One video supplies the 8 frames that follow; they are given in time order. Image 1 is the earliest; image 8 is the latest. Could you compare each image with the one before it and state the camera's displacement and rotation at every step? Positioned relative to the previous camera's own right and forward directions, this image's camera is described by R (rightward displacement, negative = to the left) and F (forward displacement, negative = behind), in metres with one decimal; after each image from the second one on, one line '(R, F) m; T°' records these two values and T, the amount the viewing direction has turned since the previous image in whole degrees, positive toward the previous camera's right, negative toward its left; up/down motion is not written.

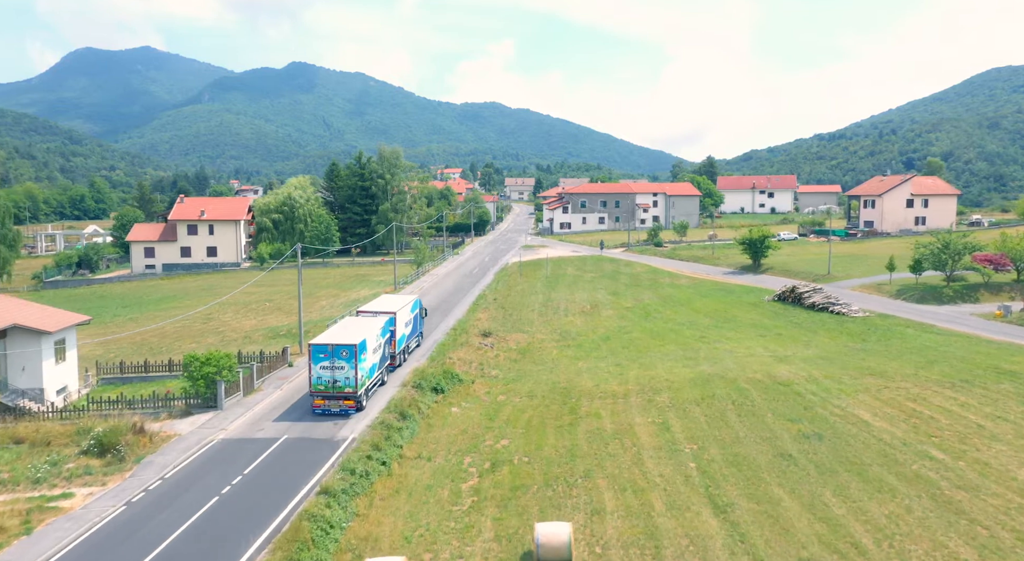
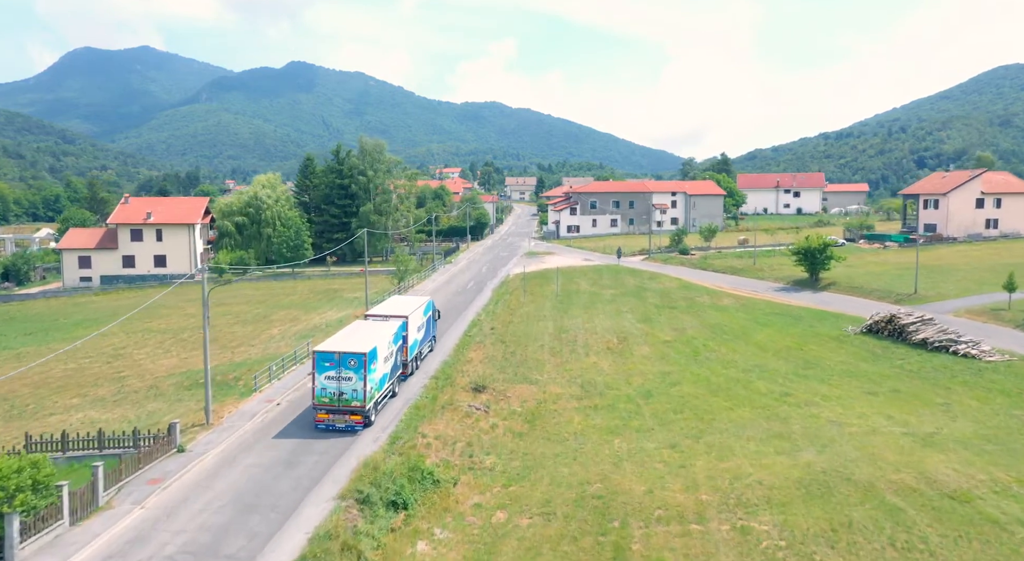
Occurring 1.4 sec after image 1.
(-0.1, +11.7) m; 0°
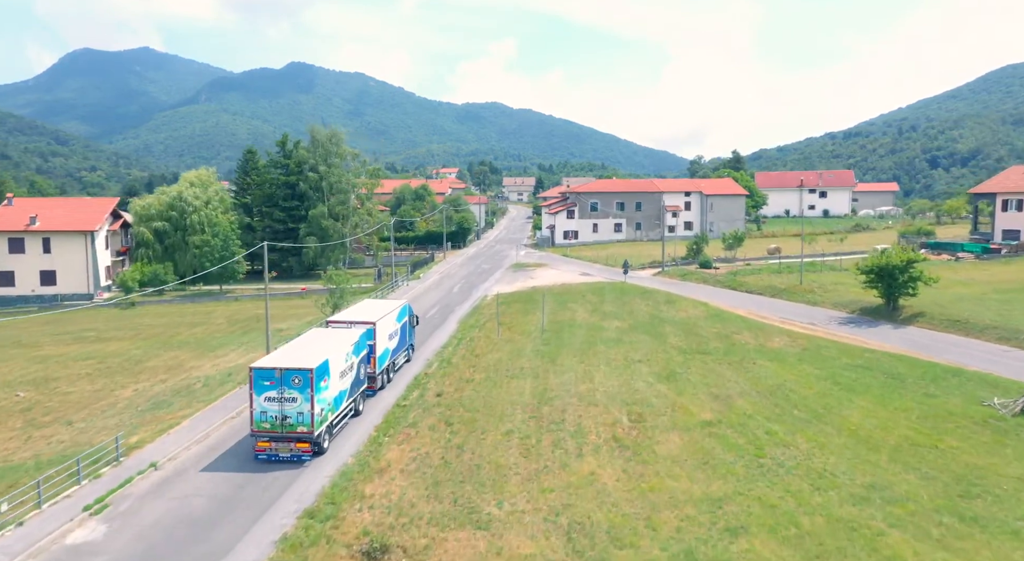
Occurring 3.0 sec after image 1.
(+1.7, +13.5) m; 0°
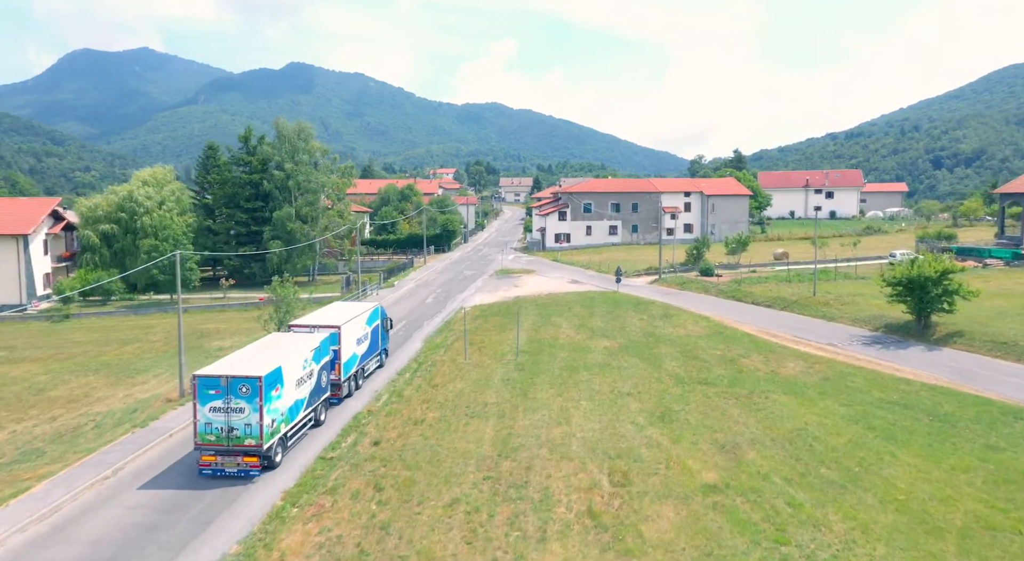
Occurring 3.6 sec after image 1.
(+1.3, +5.3) m; 0°
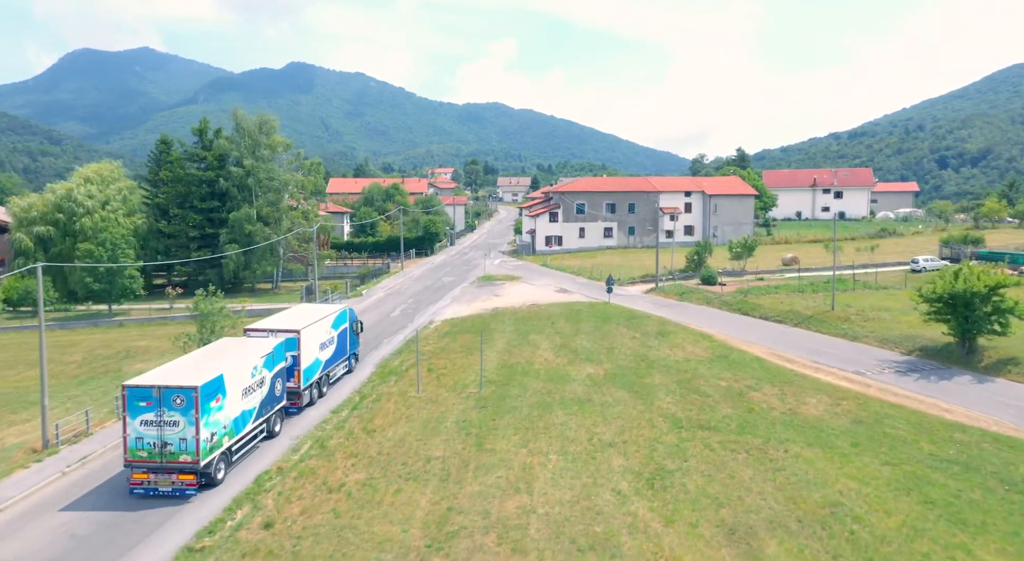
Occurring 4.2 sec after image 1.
(+1.4, +5.4) m; 0°
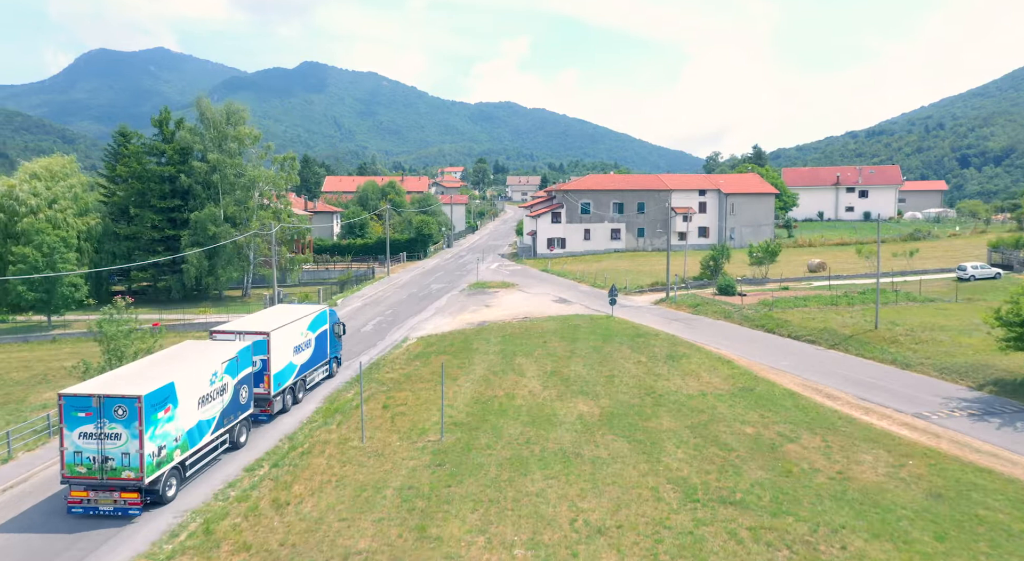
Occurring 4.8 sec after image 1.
(+1.2, +5.5) m; -1°
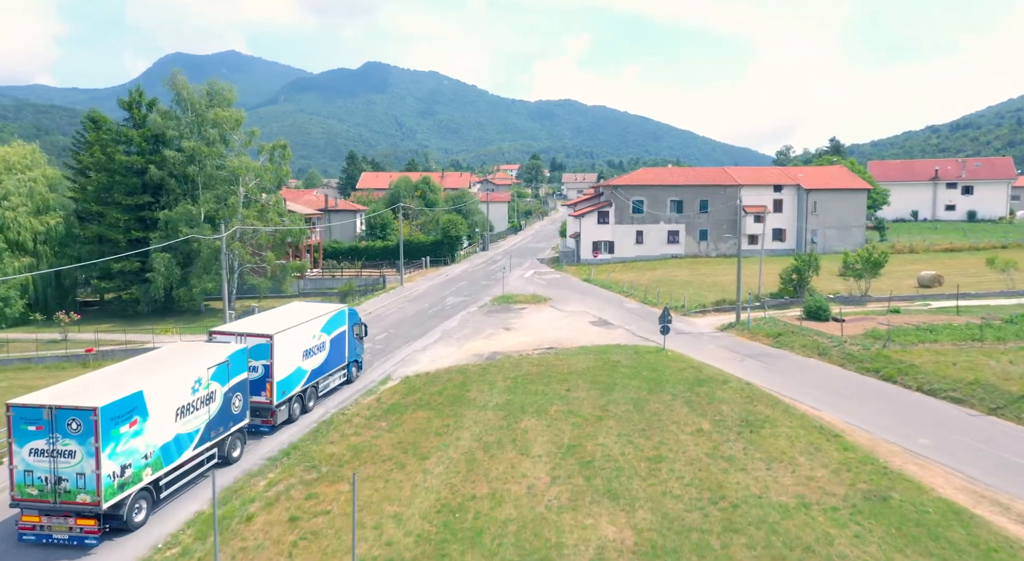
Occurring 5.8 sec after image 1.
(+1.6, +9.1) m; -5°
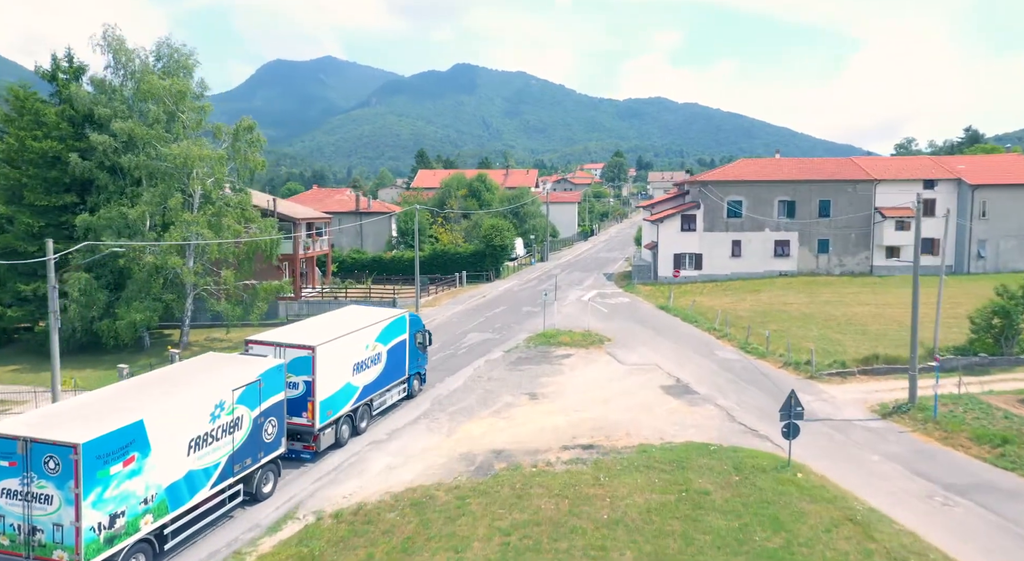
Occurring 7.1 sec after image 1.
(+1.8, +12.4) m; -7°
